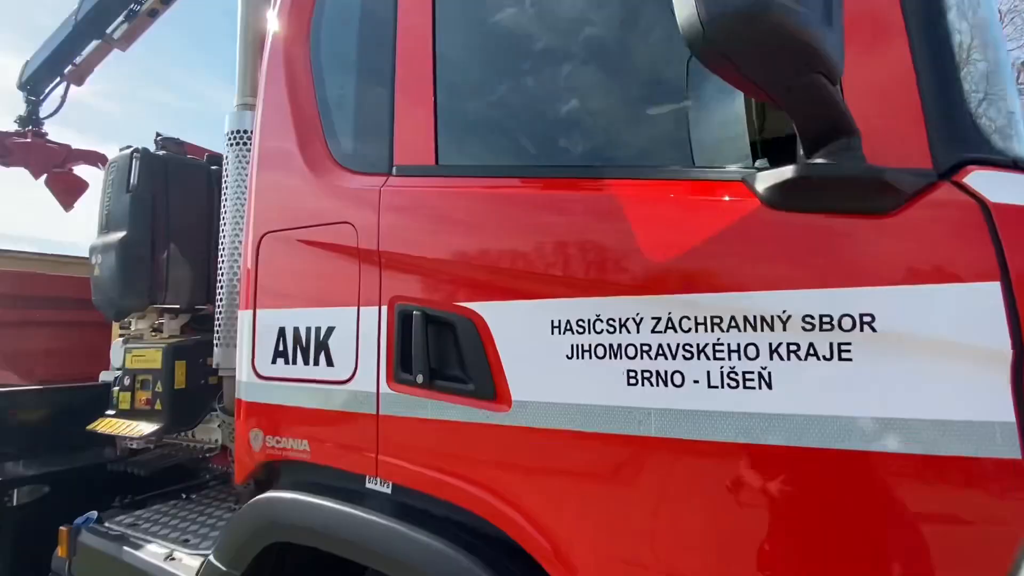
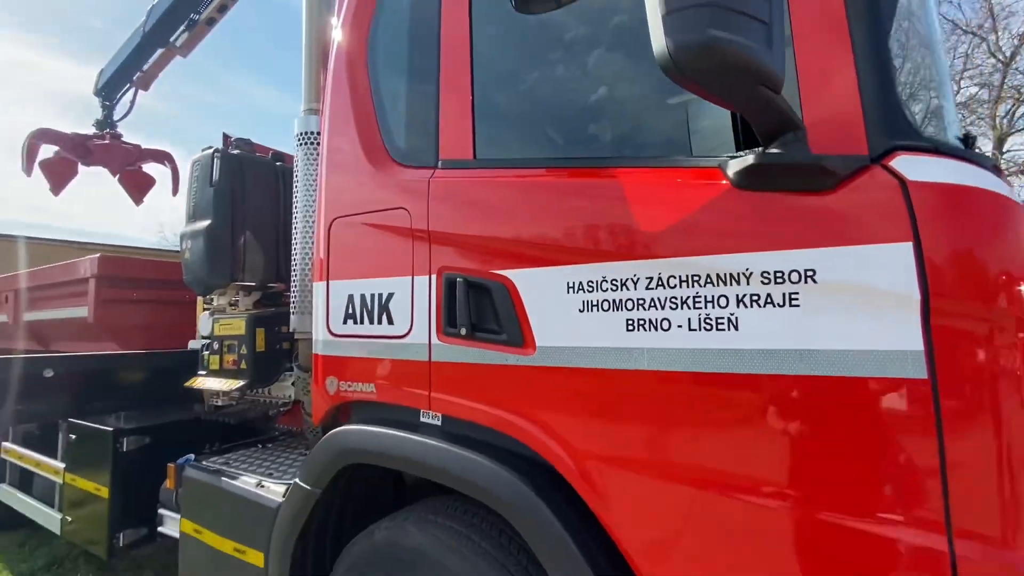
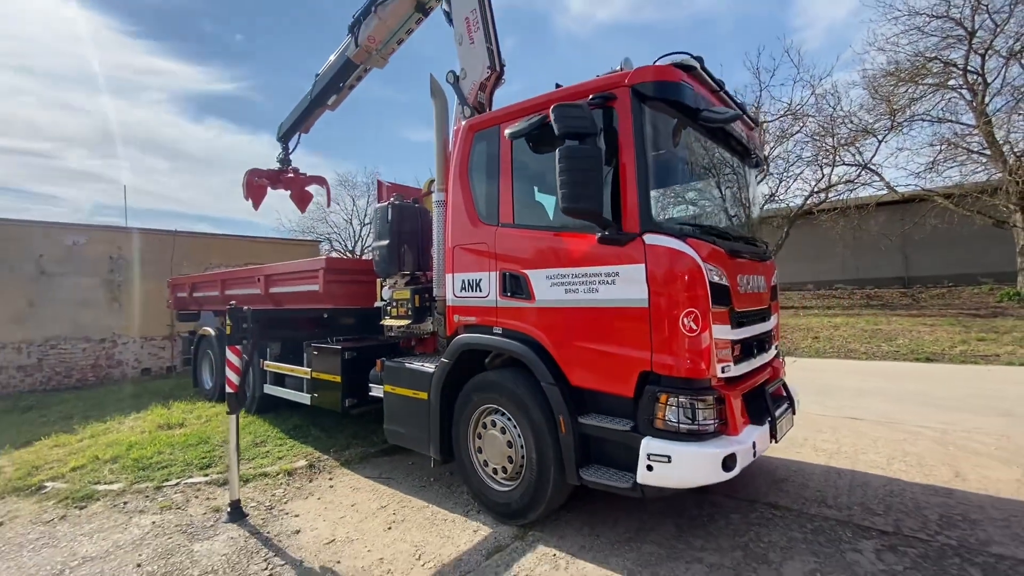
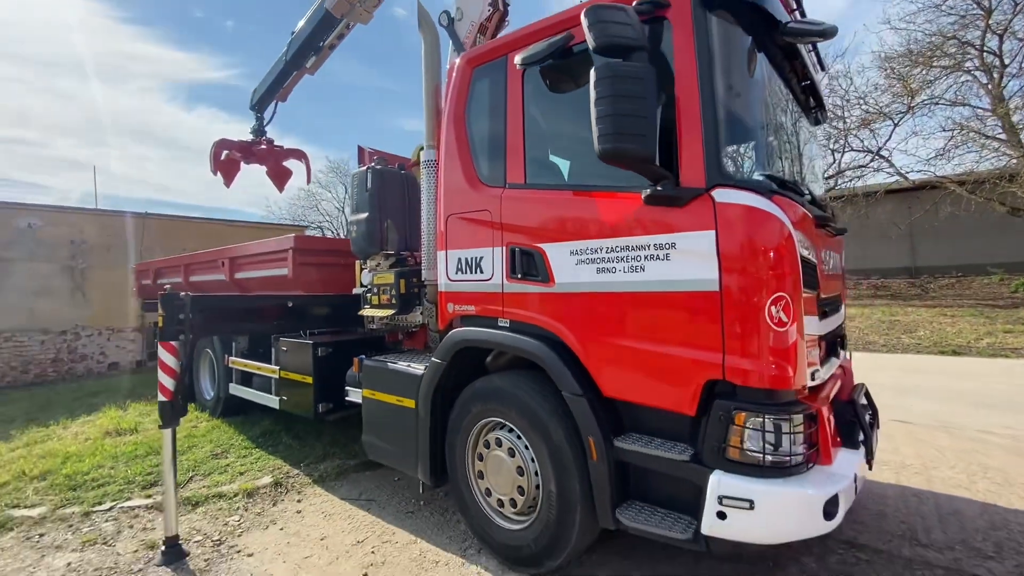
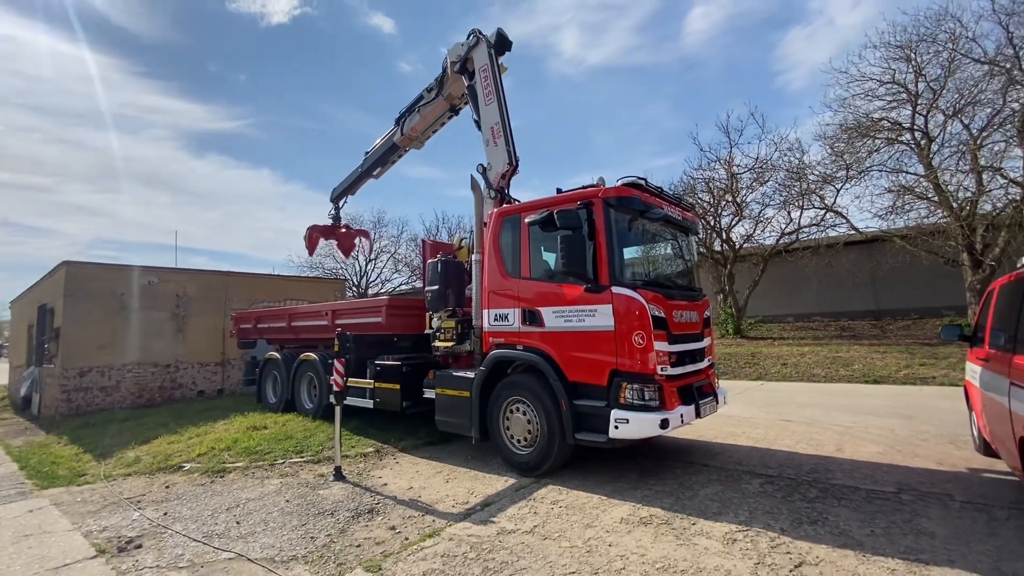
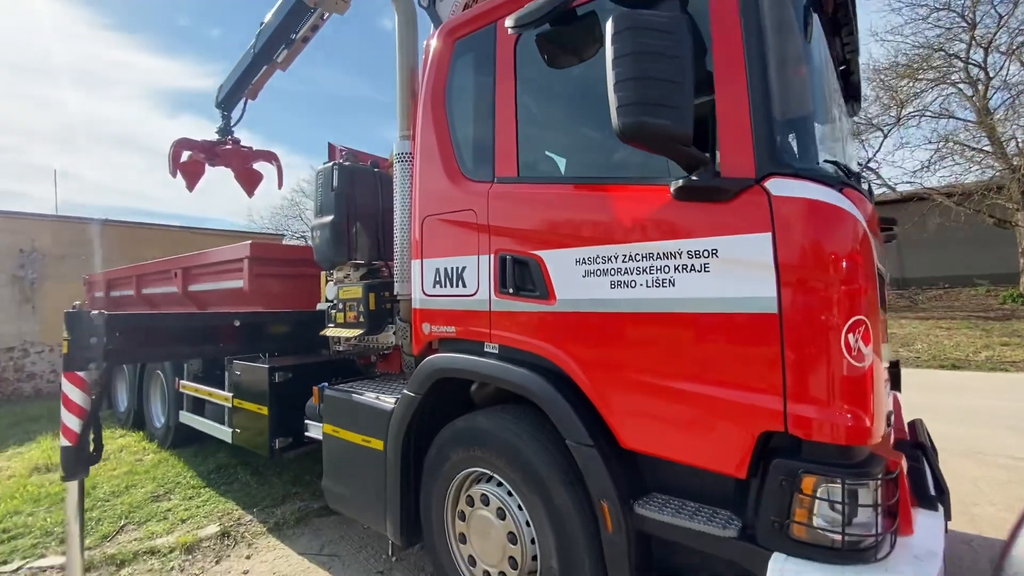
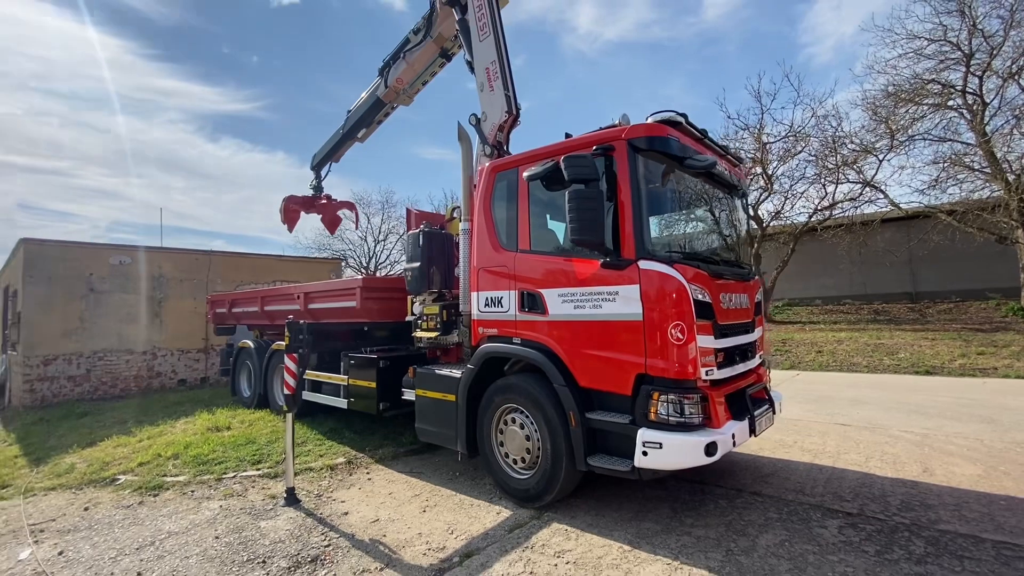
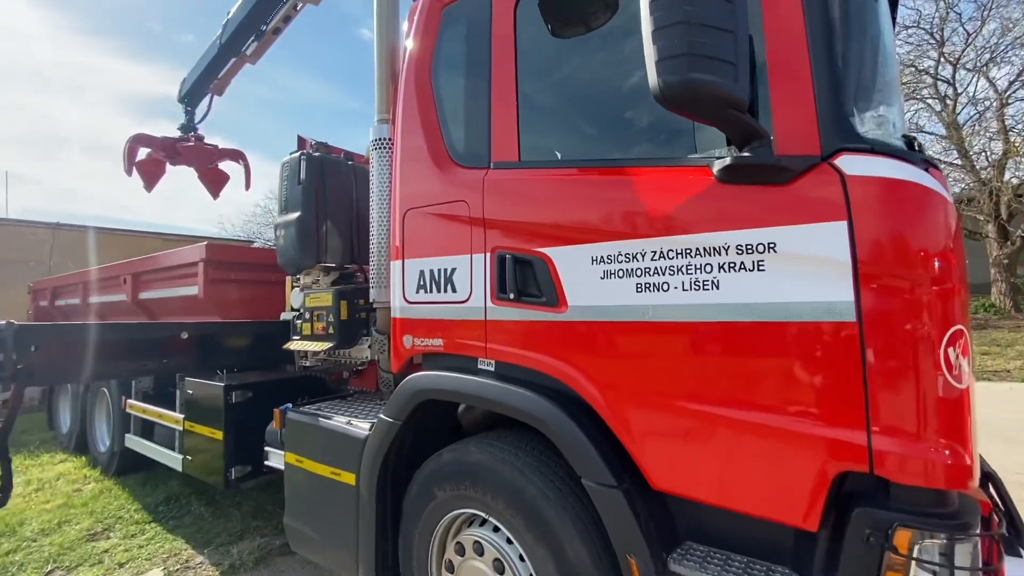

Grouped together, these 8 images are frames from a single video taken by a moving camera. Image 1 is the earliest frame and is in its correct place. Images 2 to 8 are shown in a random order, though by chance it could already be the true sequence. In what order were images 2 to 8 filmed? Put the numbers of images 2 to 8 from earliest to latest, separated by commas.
2, 8, 6, 4, 3, 7, 5
